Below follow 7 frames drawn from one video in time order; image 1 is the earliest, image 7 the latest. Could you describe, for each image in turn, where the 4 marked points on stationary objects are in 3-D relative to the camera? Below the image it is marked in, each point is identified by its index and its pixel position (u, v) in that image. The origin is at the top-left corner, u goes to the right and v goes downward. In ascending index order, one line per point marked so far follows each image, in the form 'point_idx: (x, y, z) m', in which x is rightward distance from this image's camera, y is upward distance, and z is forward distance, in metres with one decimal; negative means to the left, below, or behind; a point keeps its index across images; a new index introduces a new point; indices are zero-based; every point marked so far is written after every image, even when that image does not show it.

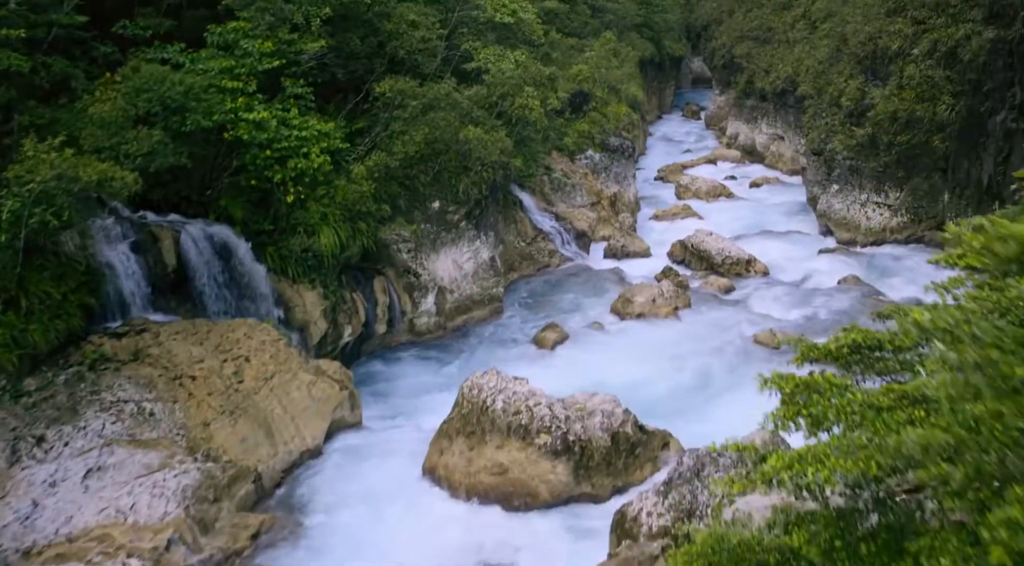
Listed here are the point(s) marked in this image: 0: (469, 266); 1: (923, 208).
0: (-0.9, +0.4, +16.4) m
1: (+9.8, +1.8, +18.0) m
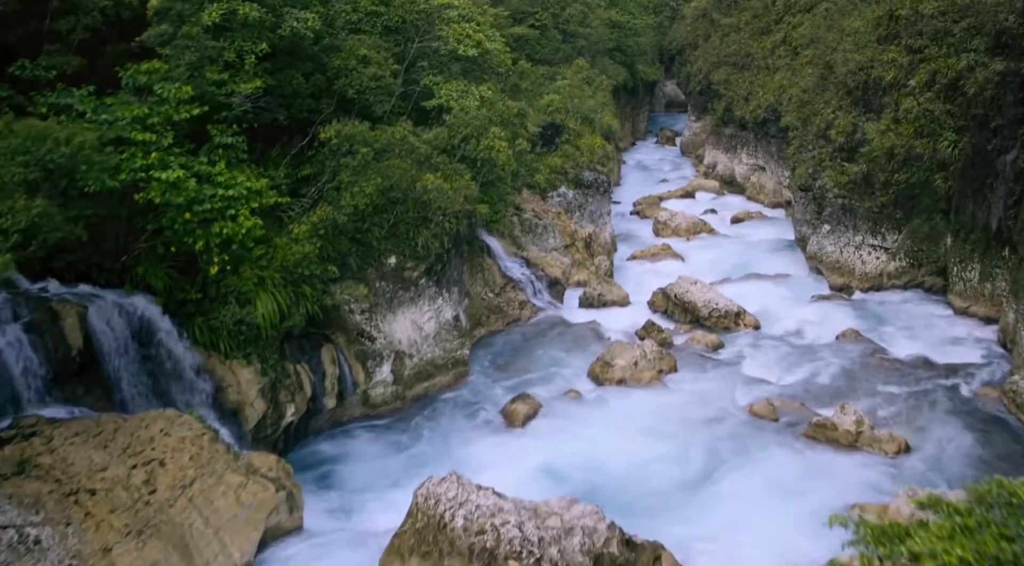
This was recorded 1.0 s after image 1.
0: (-1.6, -0.8, +14.7) m
1: (+9.1, +0.7, +16.7) m
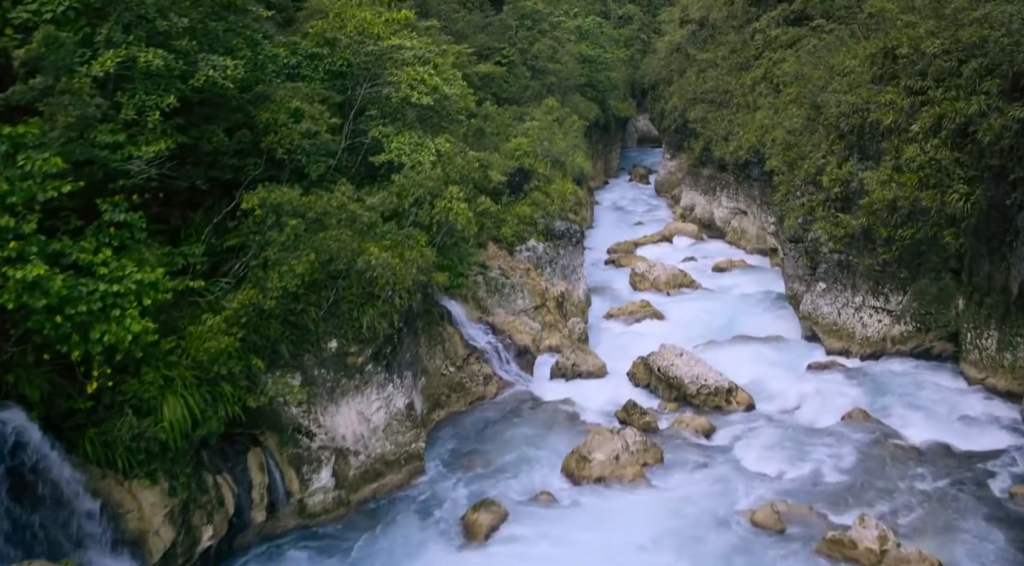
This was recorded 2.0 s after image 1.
0: (-2.2, -2.2, +12.7) m
1: (+8.3, -0.6, +15.1) m
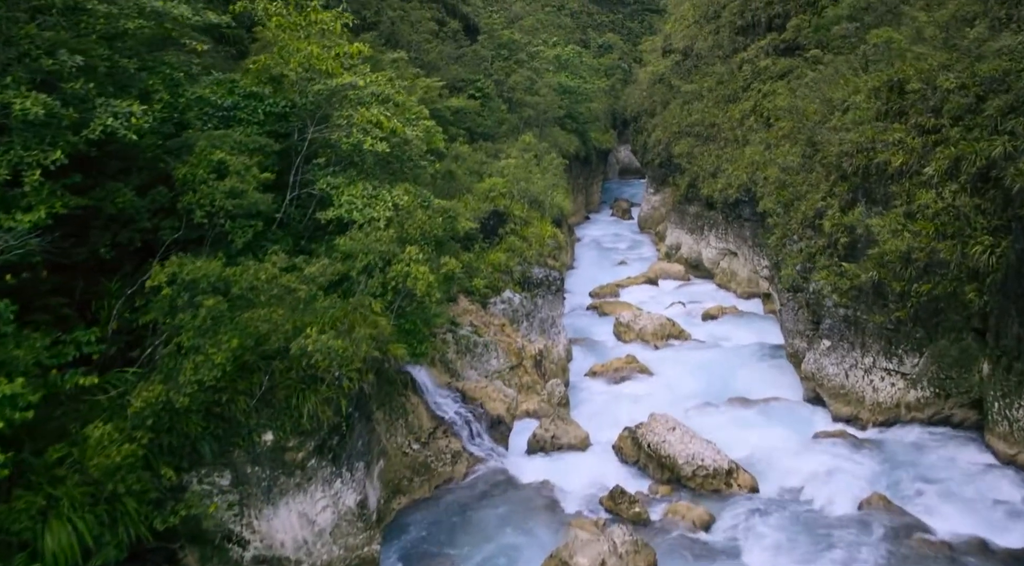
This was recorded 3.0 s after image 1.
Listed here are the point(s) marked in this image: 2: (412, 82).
0: (-2.6, -3.3, +10.8) m
1: (+7.8, -1.7, +13.5) m
2: (-2.6, +5.2, +19.6) m
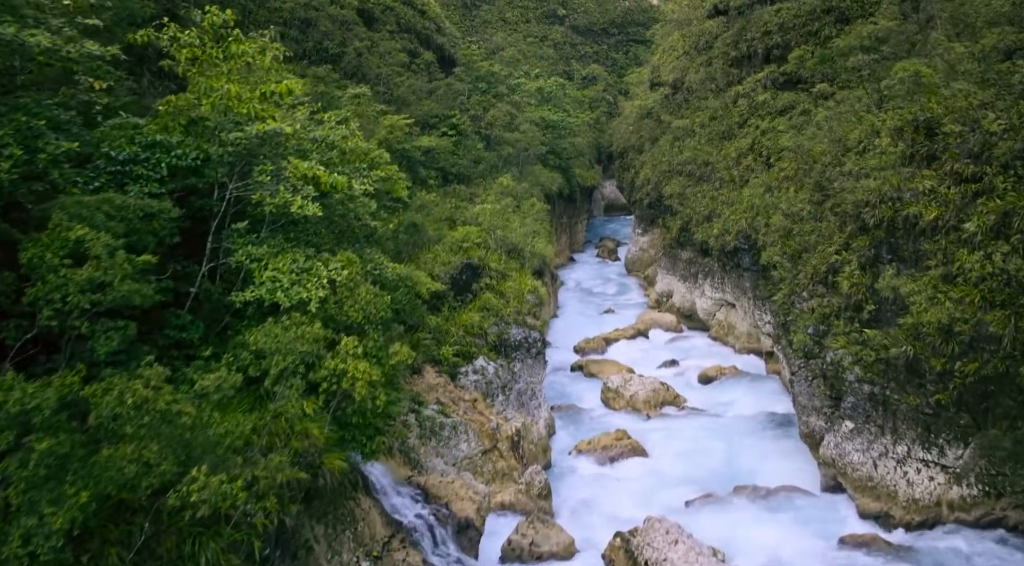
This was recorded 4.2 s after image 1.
0: (-3.0, -4.5, +8.4) m
1: (+7.4, -2.9, +11.3) m
2: (-3.2, +3.7, +17.5) m
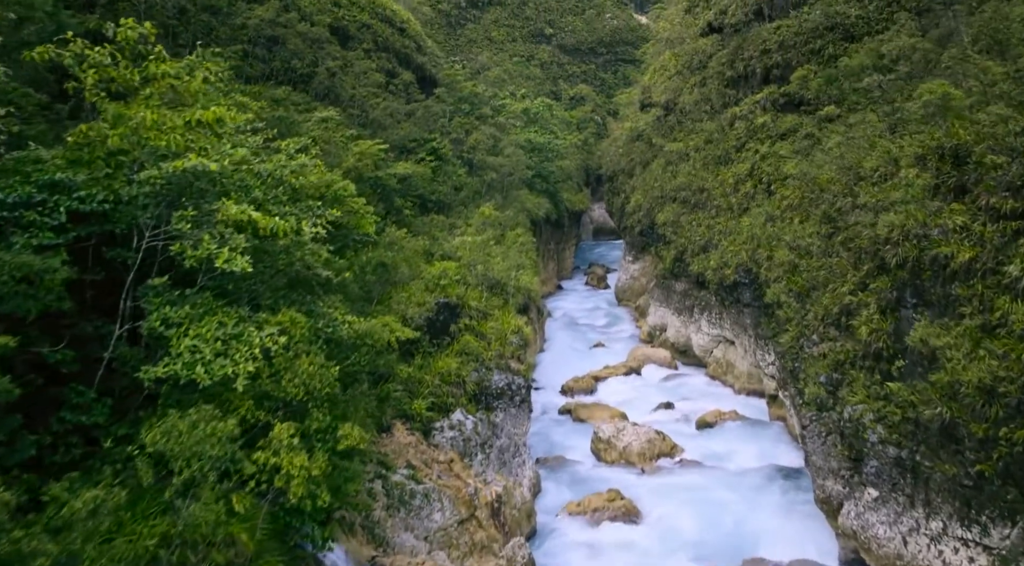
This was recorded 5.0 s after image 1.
0: (-3.3, -5.2, +6.7) m
1: (+7.1, -3.6, +9.8) m
2: (-3.6, +2.8, +15.9) m
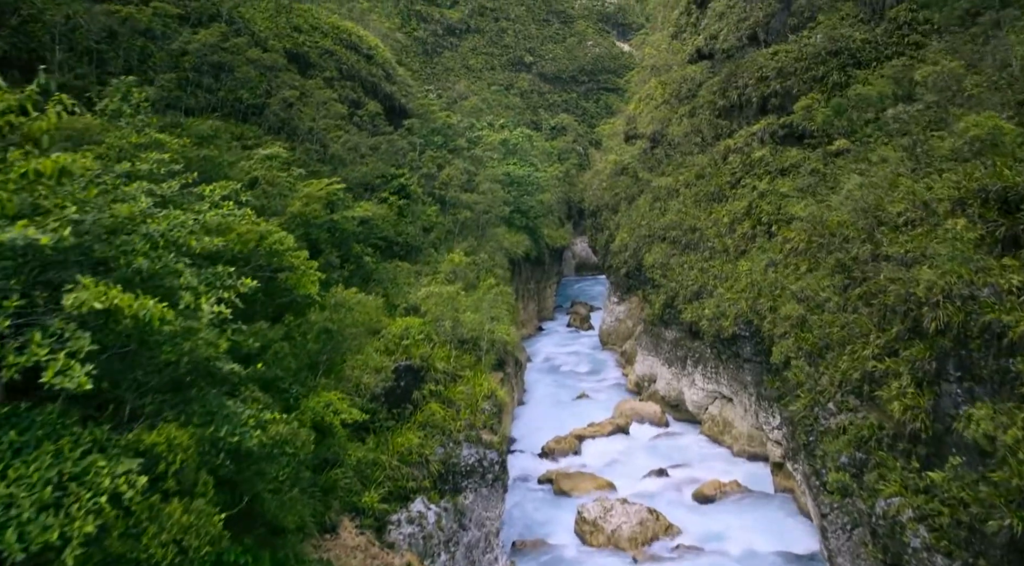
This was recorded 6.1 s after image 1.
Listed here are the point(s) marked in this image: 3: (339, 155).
0: (-3.6, -6.0, +4.4) m
1: (+6.7, -4.4, +7.7) m
2: (-4.2, +1.7, +13.9) m
3: (-4.5, +3.3, +19.6) m
